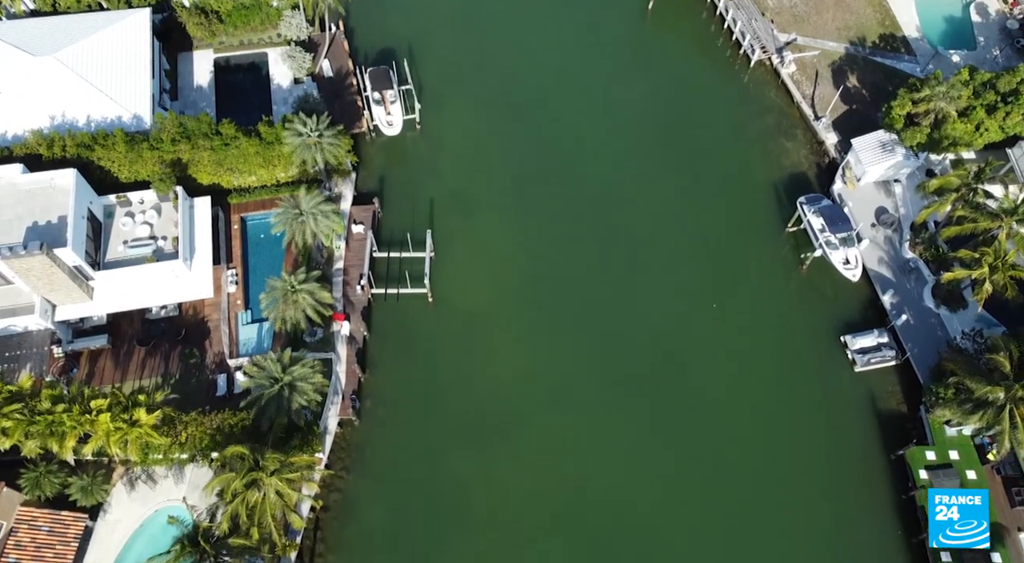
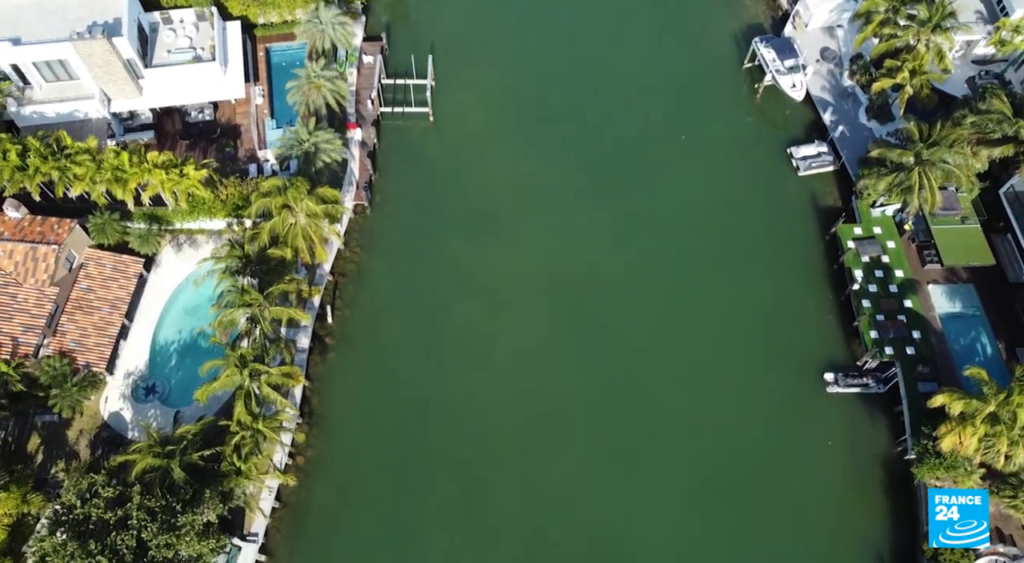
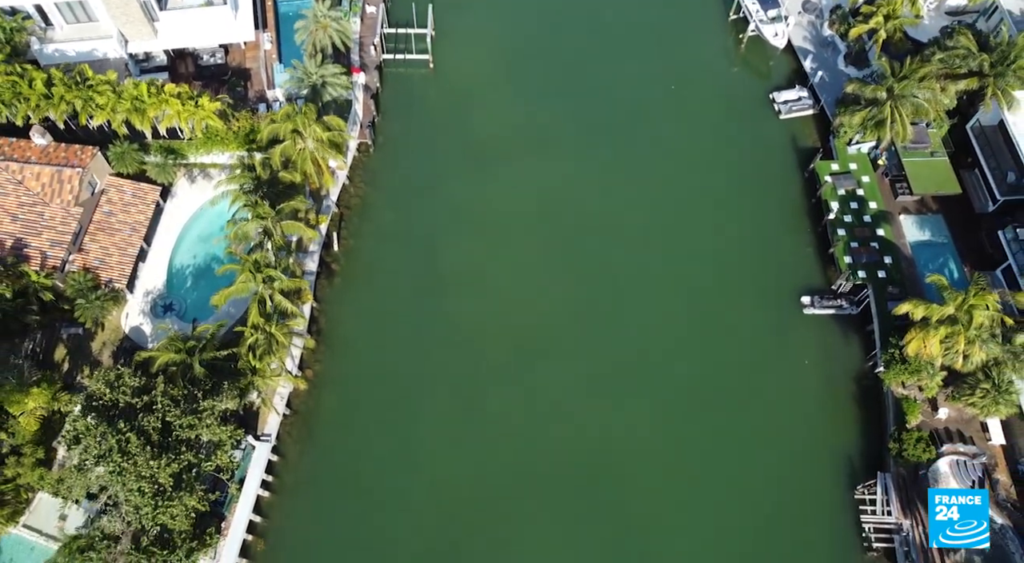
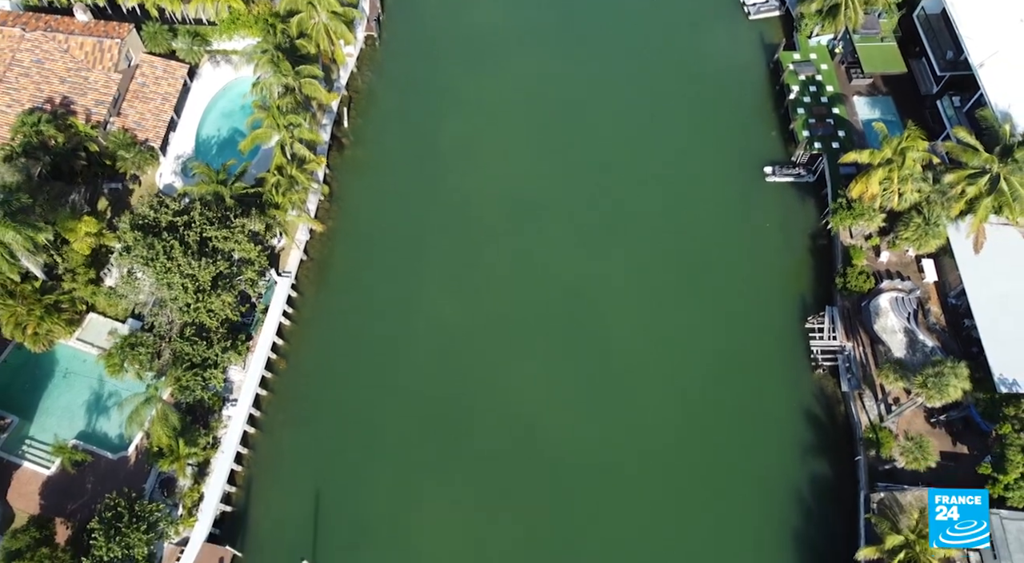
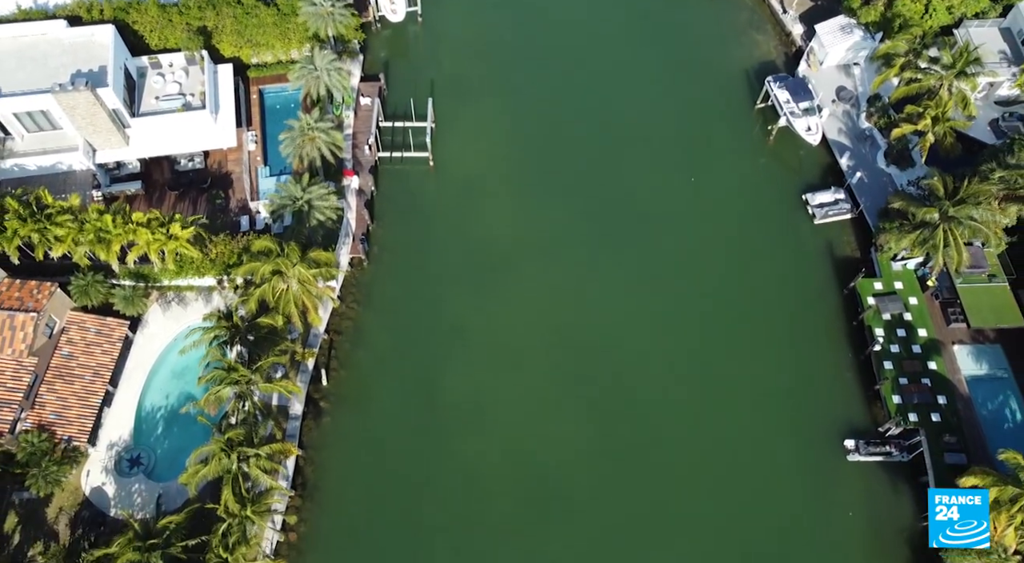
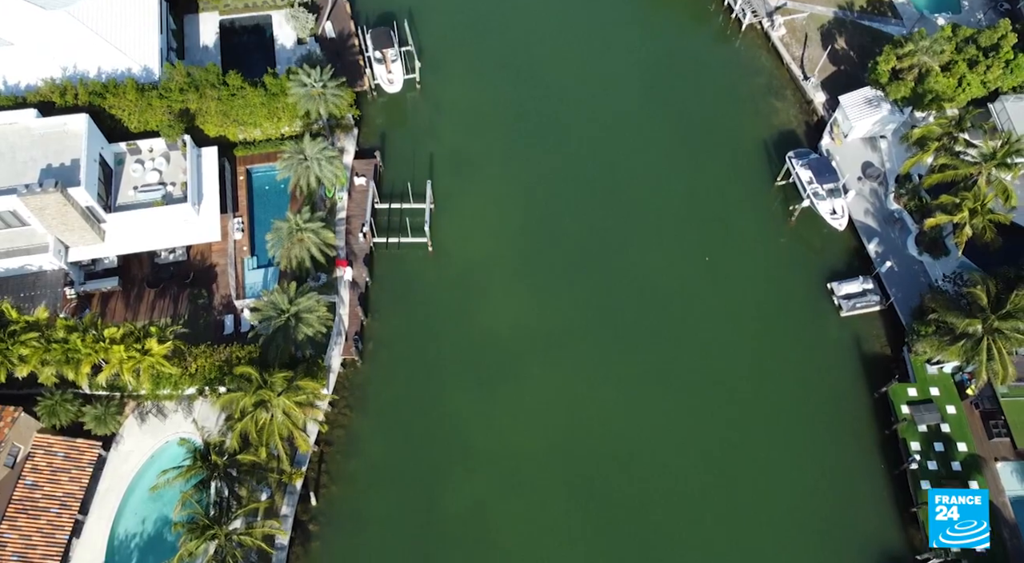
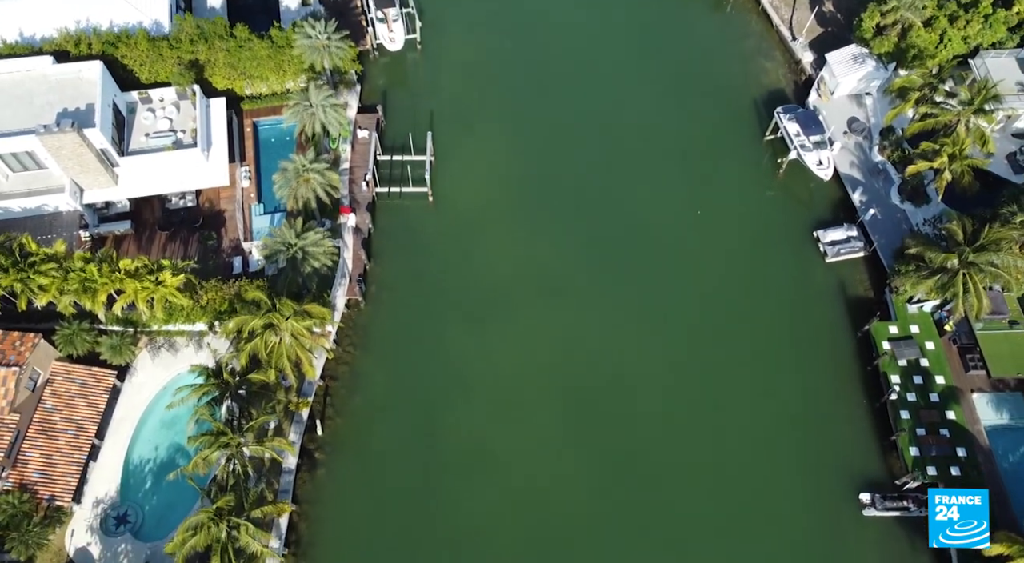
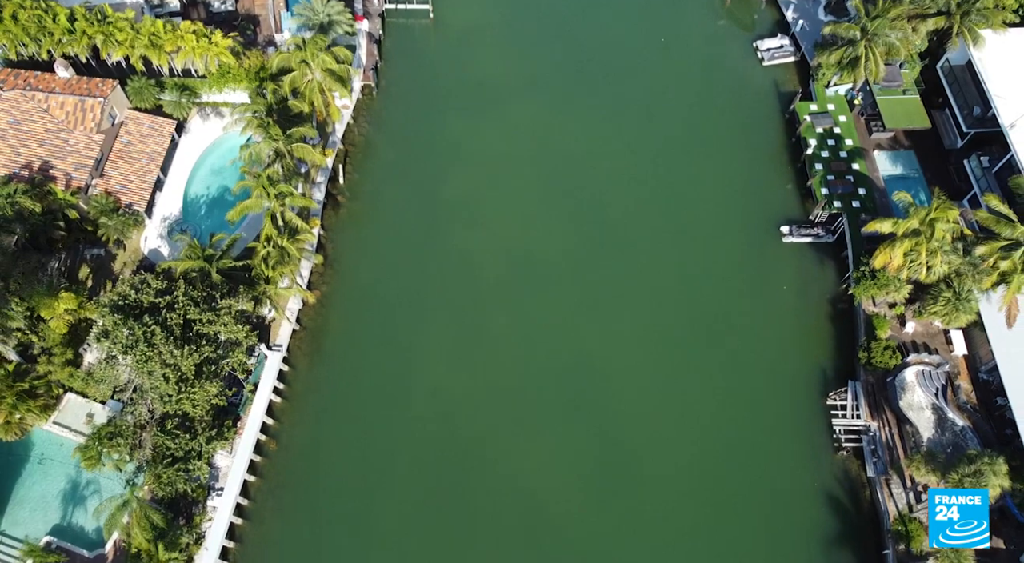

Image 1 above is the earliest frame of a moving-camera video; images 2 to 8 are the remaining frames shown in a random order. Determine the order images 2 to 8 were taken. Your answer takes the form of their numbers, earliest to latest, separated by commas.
6, 7, 5, 2, 3, 8, 4
